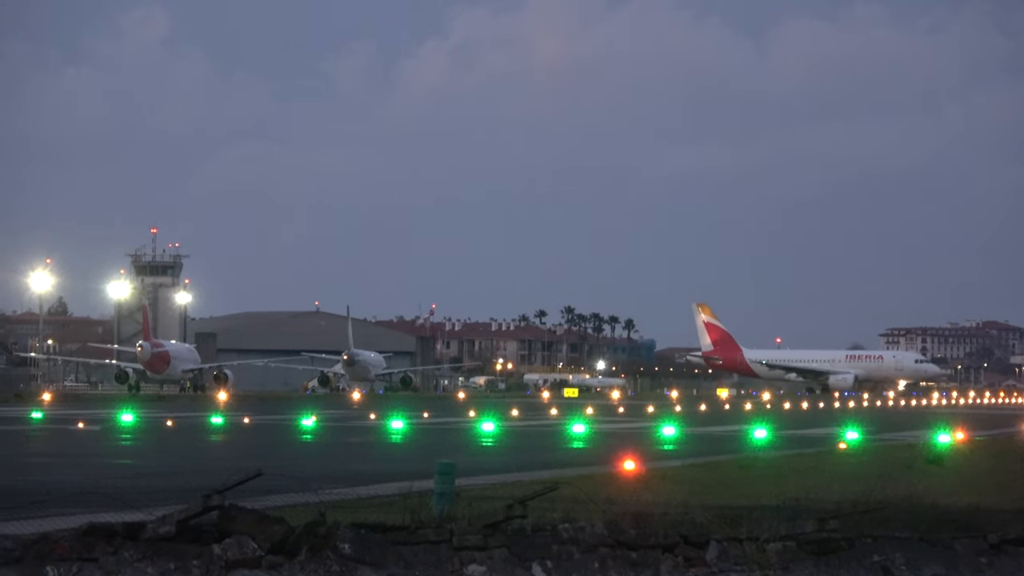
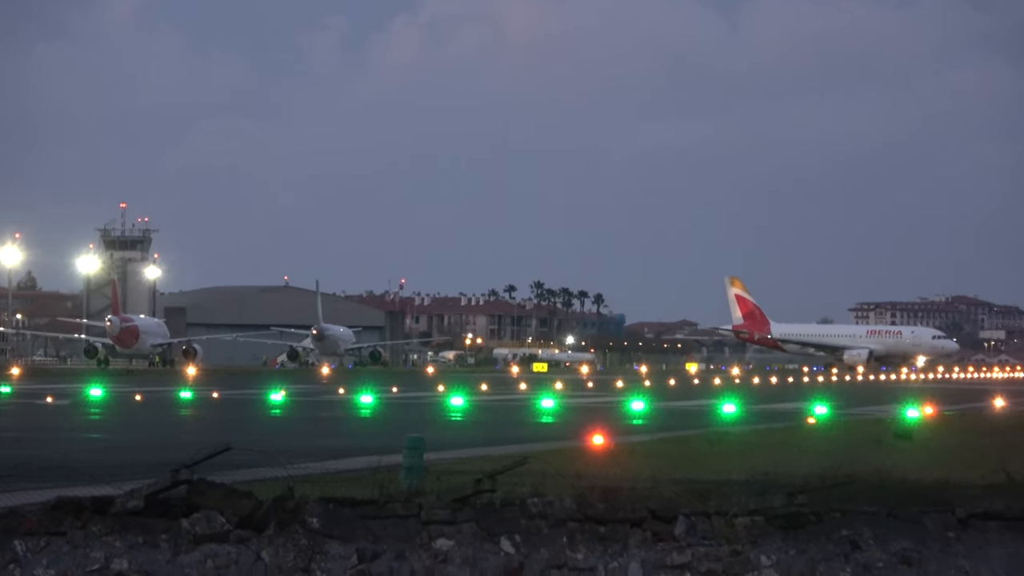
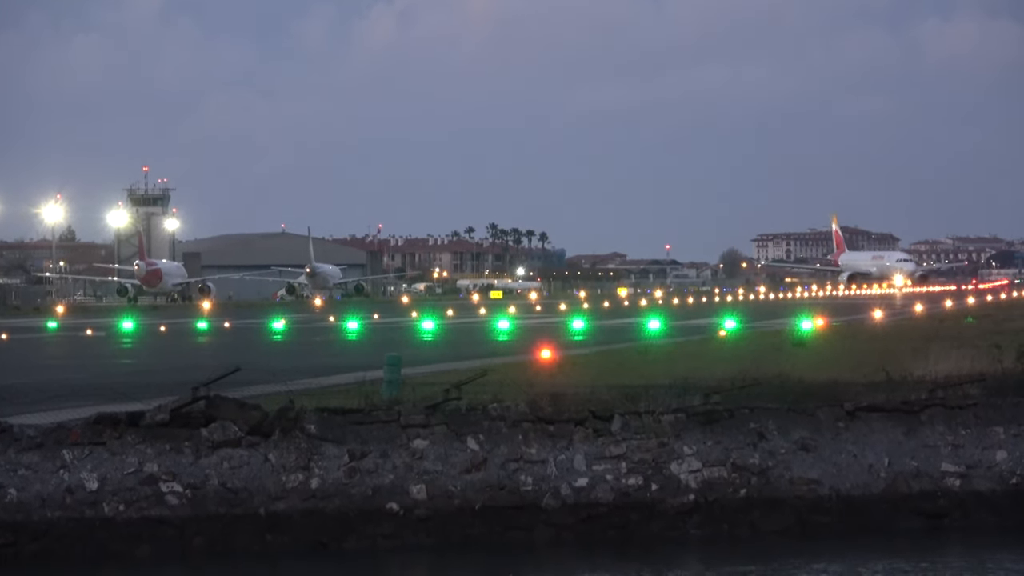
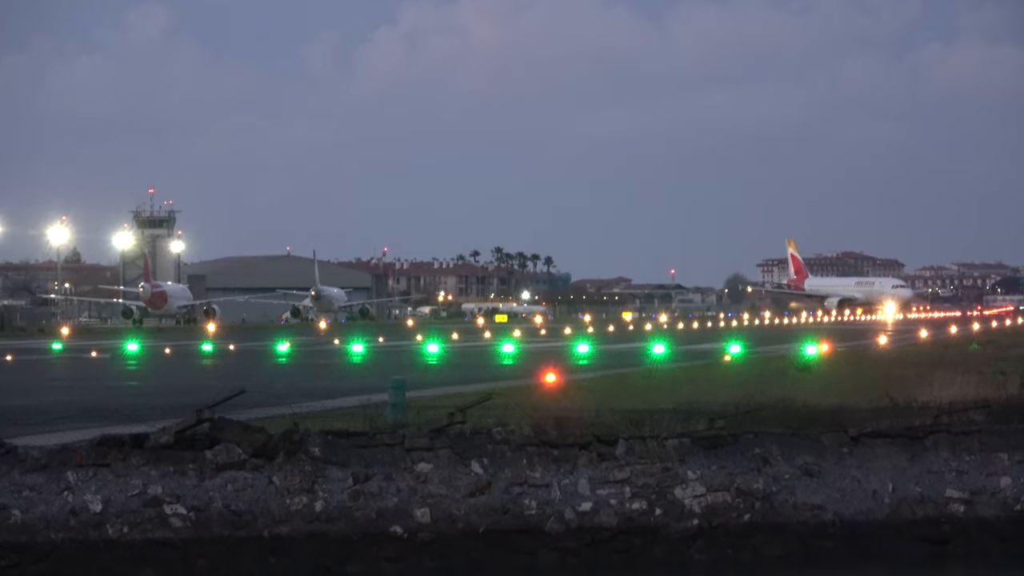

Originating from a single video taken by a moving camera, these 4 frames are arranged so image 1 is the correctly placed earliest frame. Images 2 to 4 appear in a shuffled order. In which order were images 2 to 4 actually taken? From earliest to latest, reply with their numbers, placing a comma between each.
2, 4, 3
